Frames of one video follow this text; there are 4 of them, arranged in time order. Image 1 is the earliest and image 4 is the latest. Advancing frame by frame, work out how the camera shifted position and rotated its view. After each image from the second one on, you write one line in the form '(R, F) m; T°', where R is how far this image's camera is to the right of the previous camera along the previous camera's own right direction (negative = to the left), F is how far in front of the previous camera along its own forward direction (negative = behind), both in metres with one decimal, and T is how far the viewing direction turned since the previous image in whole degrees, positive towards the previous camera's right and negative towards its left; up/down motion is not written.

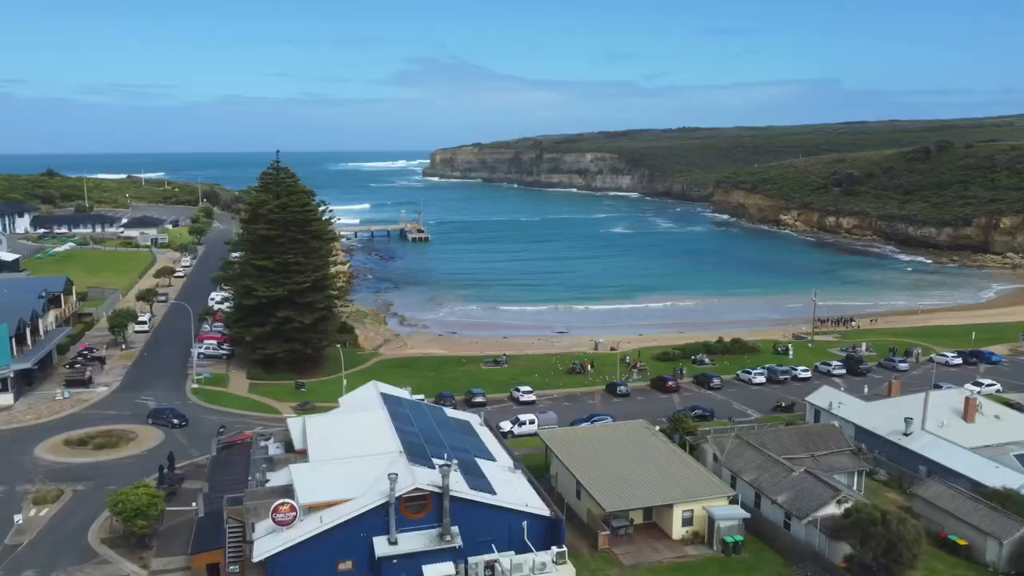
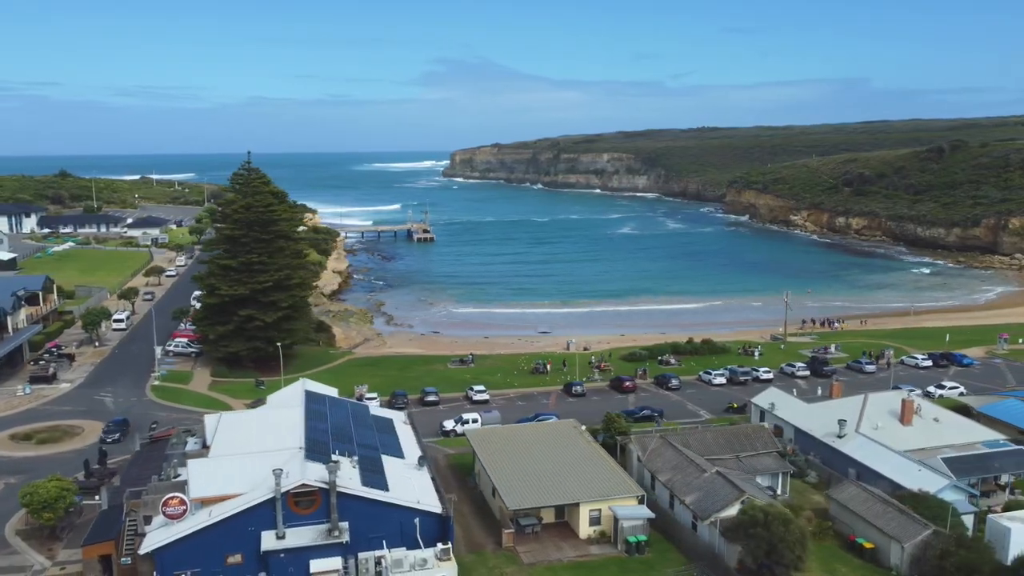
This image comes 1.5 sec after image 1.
(+3.7, -0.1) m; -2°
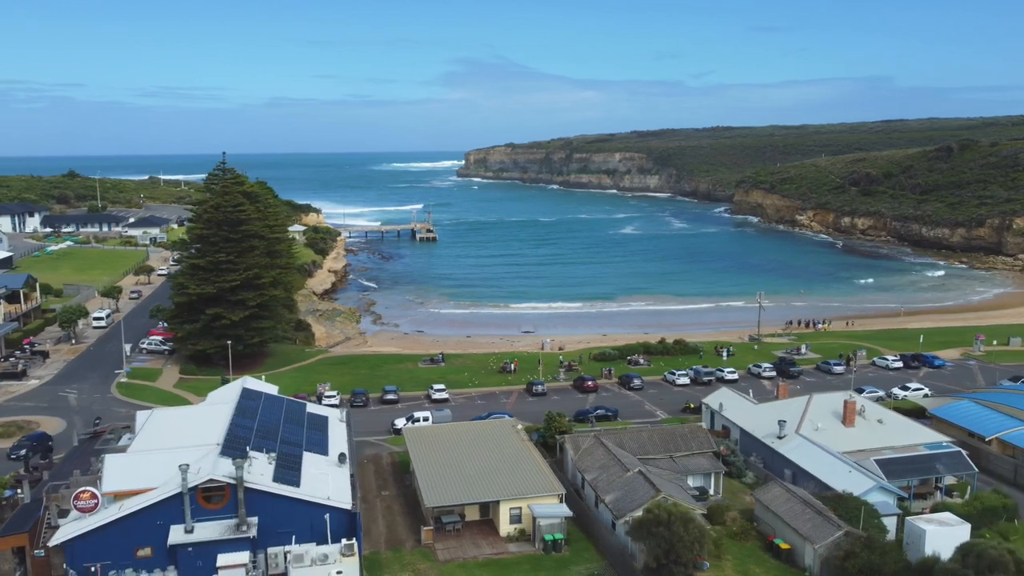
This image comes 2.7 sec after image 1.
(+3.1, -0.2) m; -1°
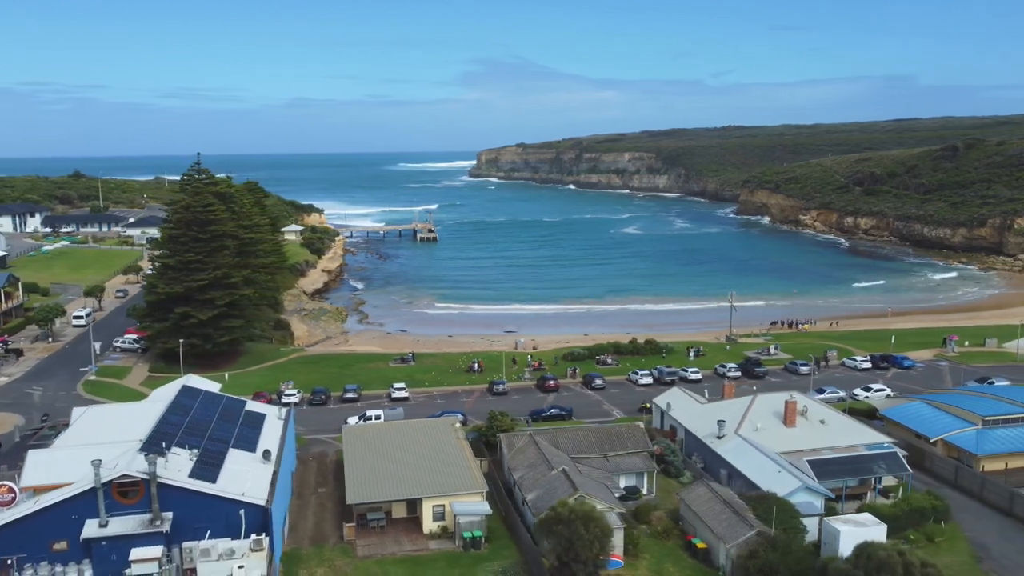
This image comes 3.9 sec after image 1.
(+3.0, -0.2) m; -1°
